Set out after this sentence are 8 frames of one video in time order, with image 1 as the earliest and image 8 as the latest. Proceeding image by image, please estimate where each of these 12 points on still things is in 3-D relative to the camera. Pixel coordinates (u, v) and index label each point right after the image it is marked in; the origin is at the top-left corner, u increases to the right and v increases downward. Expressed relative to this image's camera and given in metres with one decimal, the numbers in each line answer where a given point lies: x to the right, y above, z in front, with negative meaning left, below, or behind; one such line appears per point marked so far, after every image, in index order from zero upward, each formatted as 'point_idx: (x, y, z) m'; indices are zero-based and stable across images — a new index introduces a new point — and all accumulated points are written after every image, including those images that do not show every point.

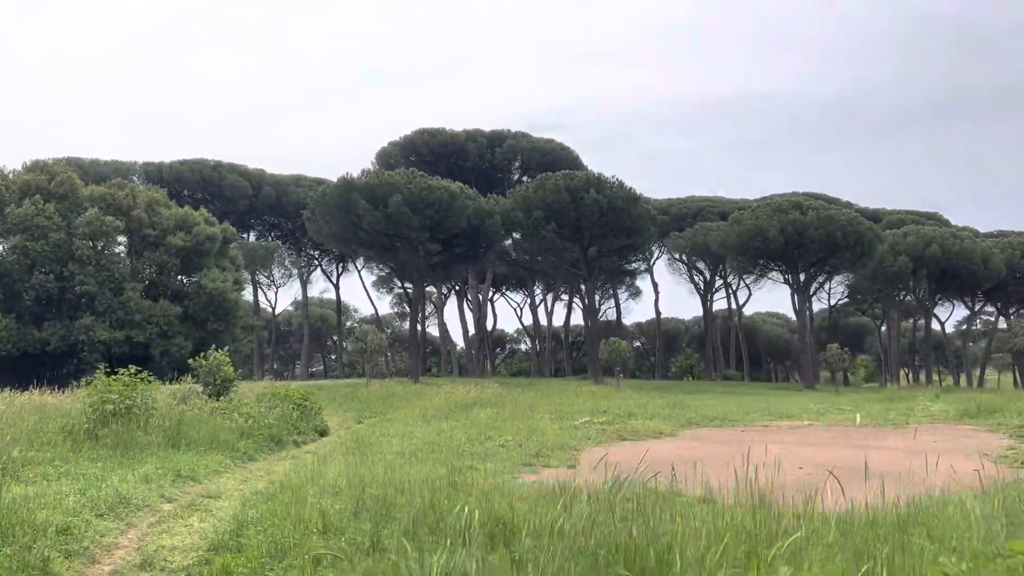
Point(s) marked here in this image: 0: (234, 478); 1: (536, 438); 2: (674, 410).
0: (-2.8, -1.9, +8.5) m
1: (+0.3, -2.1, +11.5) m
2: (+3.1, -2.5, +16.7) m
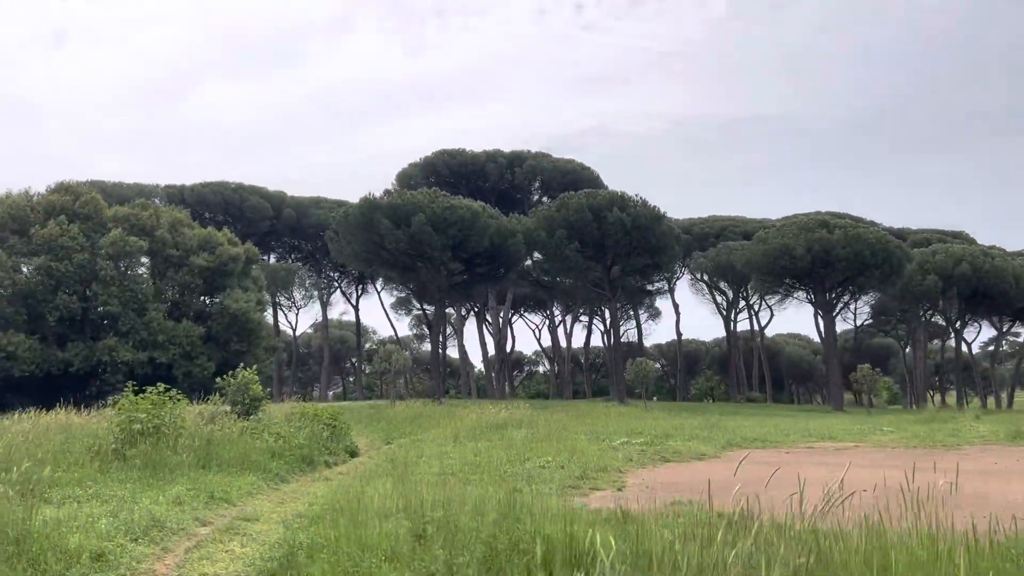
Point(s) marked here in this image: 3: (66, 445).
0: (-2.4, -2.1, +8.1) m
1: (+0.9, -2.3, +11.0) m
2: (+3.7, -2.8, +16.1) m
3: (-5.2, -1.8, +9.7) m
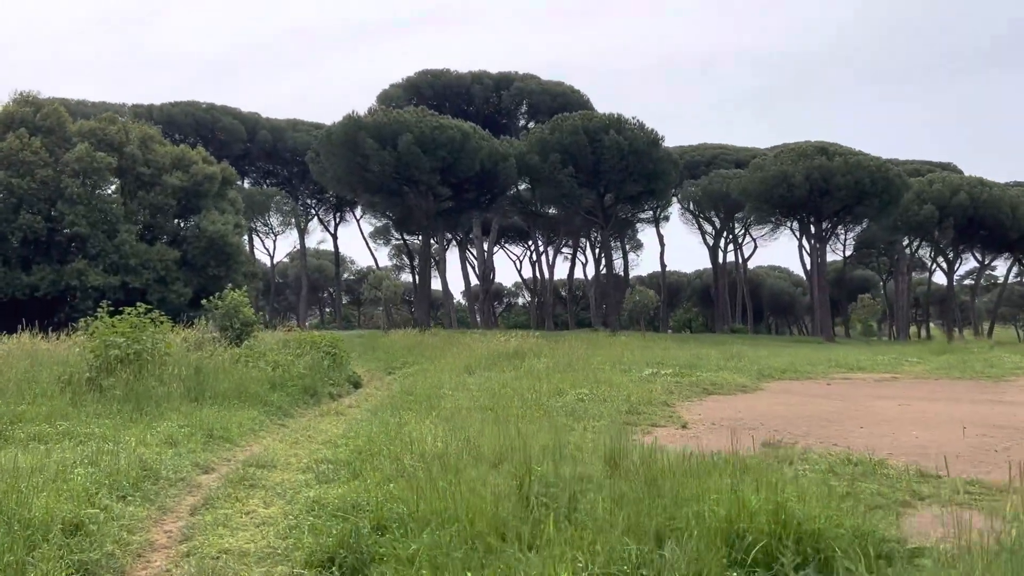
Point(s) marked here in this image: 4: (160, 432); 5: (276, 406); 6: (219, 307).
0: (-1.9, -1.2, +6.8) m
1: (+1.2, -1.2, +9.8) m
2: (+3.9, -1.3, +15.1) m
3: (-4.8, -0.9, +8.3) m
4: (-2.7, -1.1, +6.4) m
5: (-2.4, -1.2, +8.6) m
6: (-4.2, -0.3, +12.1) m
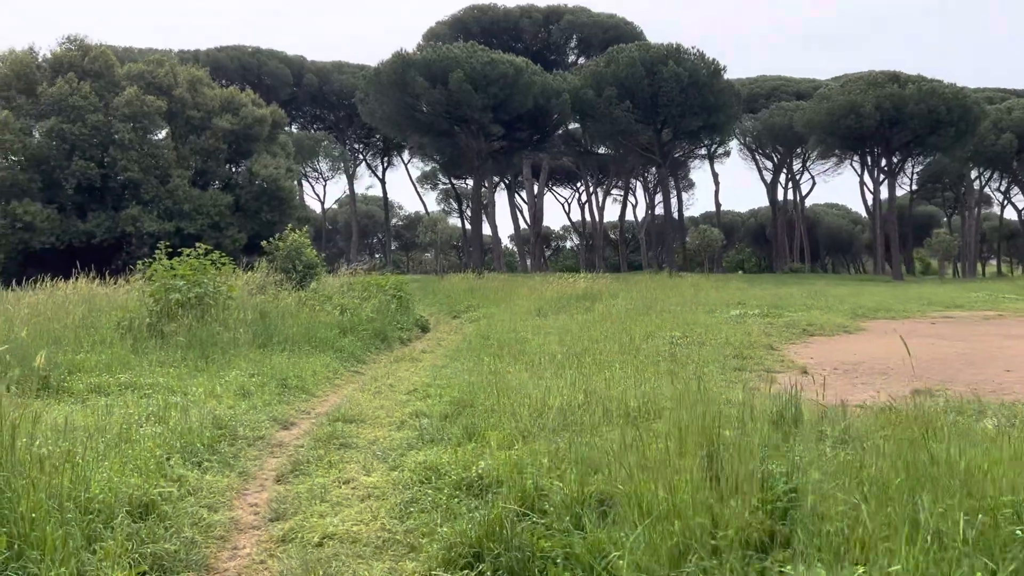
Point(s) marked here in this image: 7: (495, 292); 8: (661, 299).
0: (-1.1, -0.7, +6.2) m
1: (+2.1, -0.5, +9.0) m
2: (+5.1, -0.2, +14.1) m
3: (-3.9, -0.3, +7.8) m
4: (-2.0, -0.7, +5.8) m
5: (-1.6, -0.6, +8.0) m
6: (-3.2, +0.5, +11.5) m
7: (-0.3, -0.1, +15.9) m
8: (+2.4, -0.2, +13.0) m
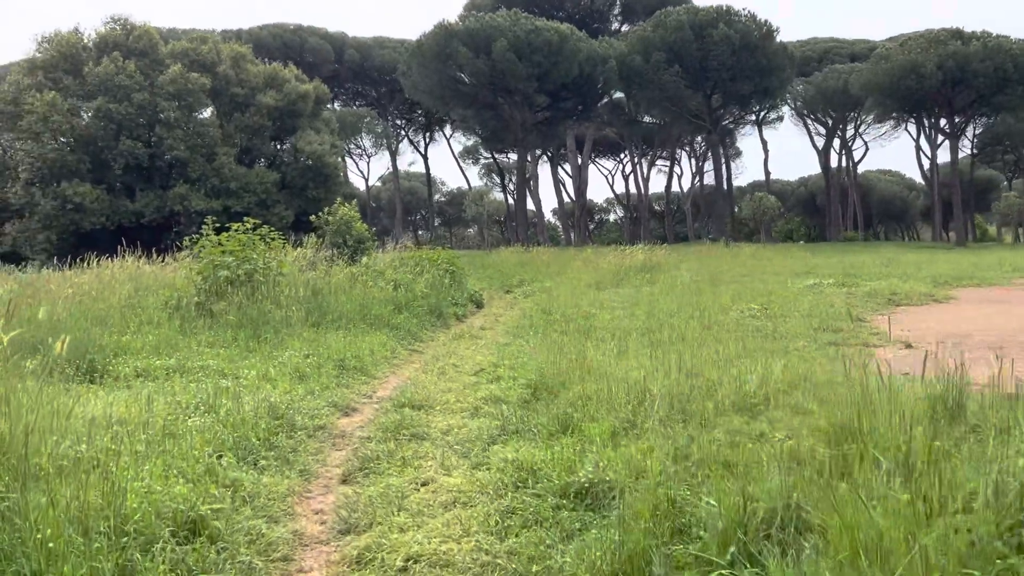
0: (-0.6, -0.6, +5.7) m
1: (+2.8, -0.2, +8.3) m
2: (+6.0, +0.3, +13.3) m
3: (-3.3, -0.1, +7.4) m
4: (-1.5, -0.5, +5.4) m
5: (-1.0, -0.4, +7.6) m
6: (-2.4, +0.9, +11.1) m
7: (+0.7, +0.4, +15.3) m
8: (+3.2, +0.3, +12.4) m
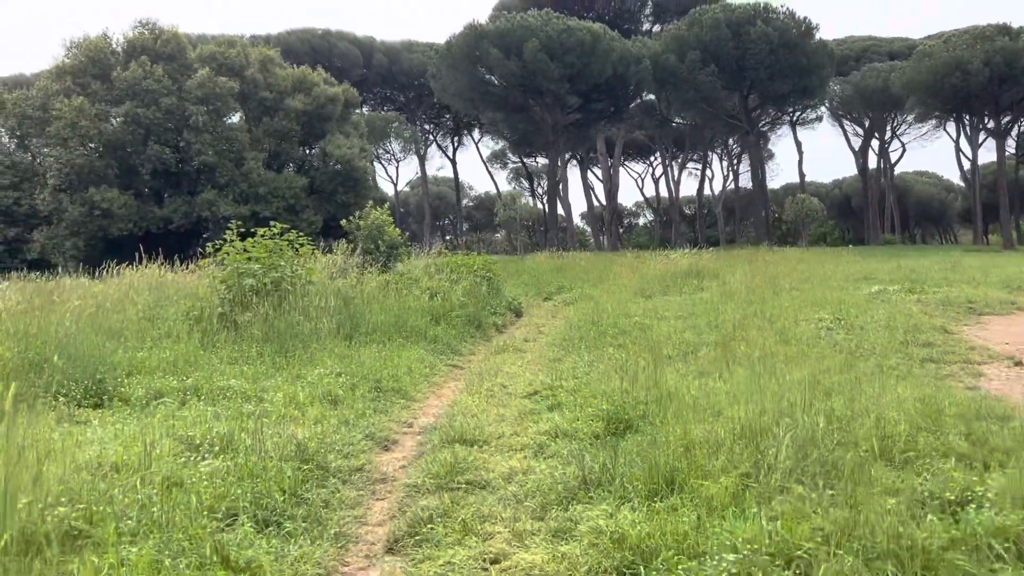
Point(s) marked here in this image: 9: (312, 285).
0: (-0.3, -0.6, +5.1) m
1: (+3.2, -0.2, +7.6) m
2: (+6.6, +0.2, +12.4) m
3: (-2.9, -0.2, +6.9) m
4: (-1.1, -0.6, +4.8) m
5: (-0.6, -0.5, +7.0) m
6: (-1.9, +0.8, +10.6) m
7: (+1.3, +0.3, +14.7) m
8: (+3.8, +0.2, +11.6) m
9: (-1.8, 0.0, +7.6) m
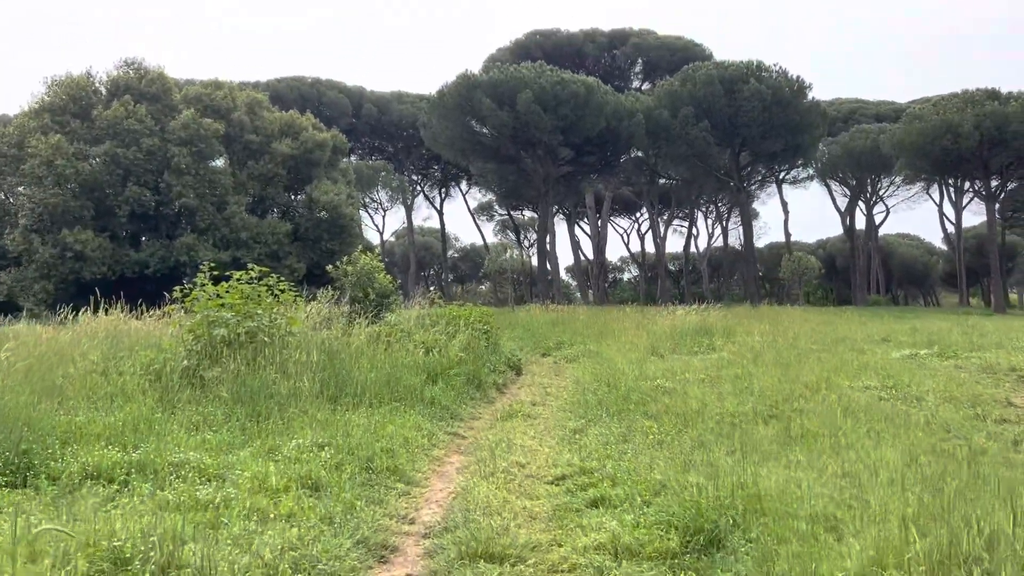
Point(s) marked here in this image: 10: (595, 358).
0: (-0.2, -0.9, +4.2) m
1: (+3.3, -0.8, +6.8) m
2: (+6.6, -0.7, +11.7) m
3: (-2.9, -0.5, +6.0) m
4: (-1.0, -0.8, +3.9) m
5: (-0.5, -0.9, +6.0) m
6: (-1.9, +0.2, +9.7) m
7: (+1.2, -0.6, +13.8) m
8: (+3.7, -0.6, +10.8) m
9: (-1.8, -0.4, +6.7) m
10: (+1.0, -0.8, +9.5) m
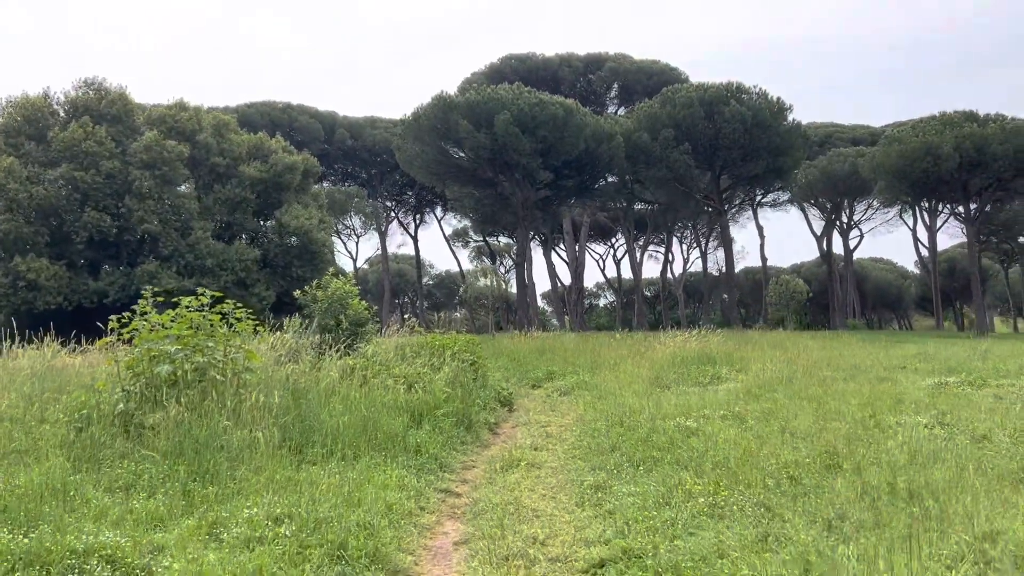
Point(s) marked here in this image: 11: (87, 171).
0: (-0.1, -1.0, +3.2) m
1: (+3.2, -0.9, +5.9) m
2: (+6.4, -1.0, +10.9) m
3: (-2.9, -0.7, +4.9) m
4: (-1.0, -0.9, +2.9) m
5: (-0.5, -1.0, +5.1) m
6: (-2.0, -0.1, +8.7) m
7: (+1.0, -1.0, +12.9) m
8: (+3.6, -0.9, +10.0) m
9: (-1.8, -0.6, +5.6) m
10: (+0.9, -1.1, +8.5) m
11: (-9.8, +2.7, +19.2) m
